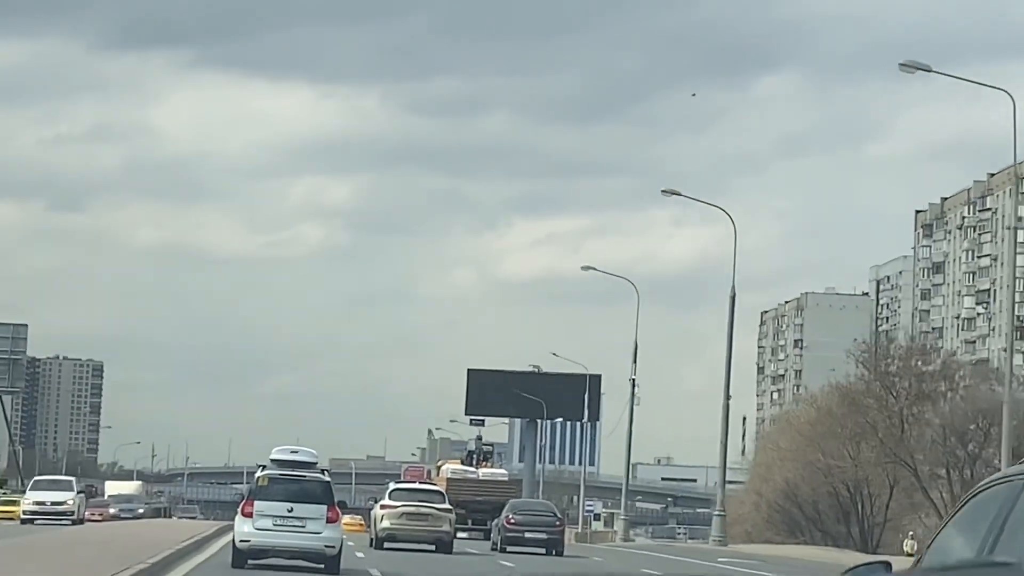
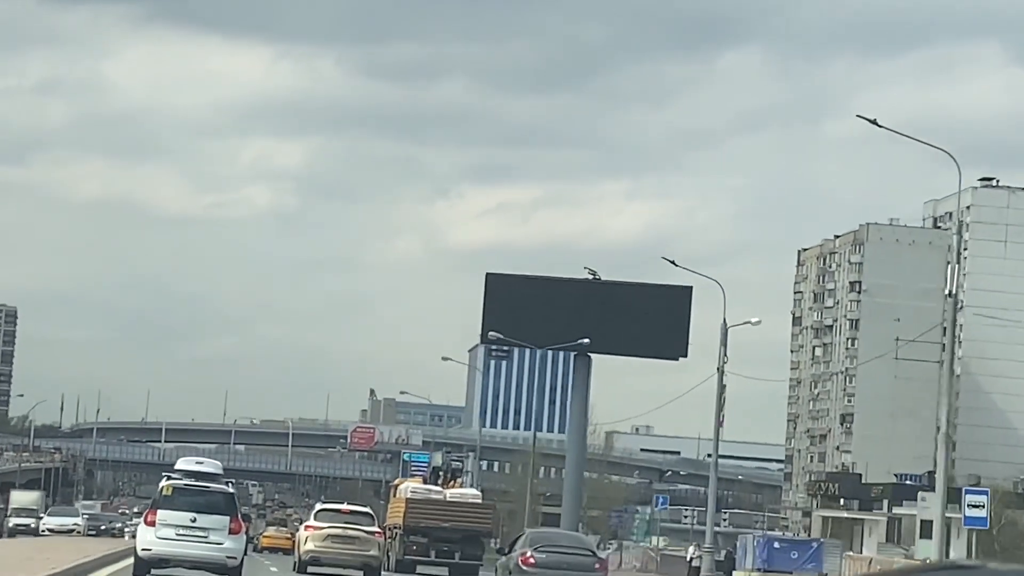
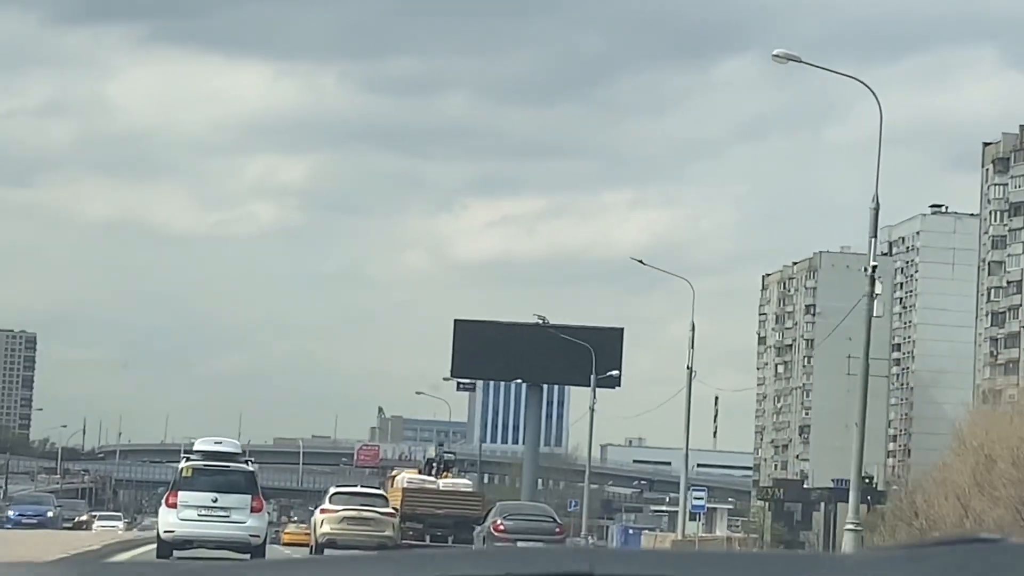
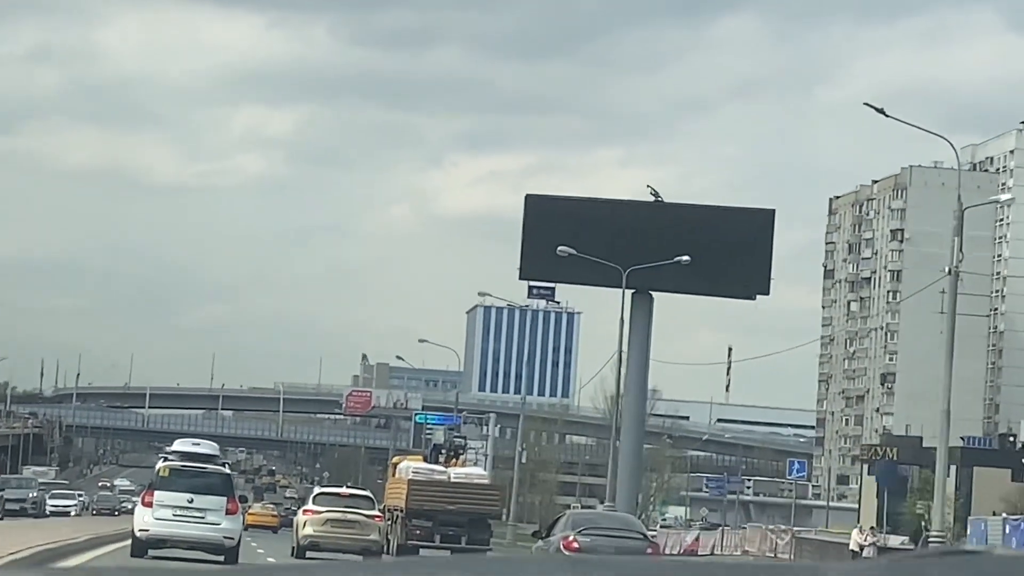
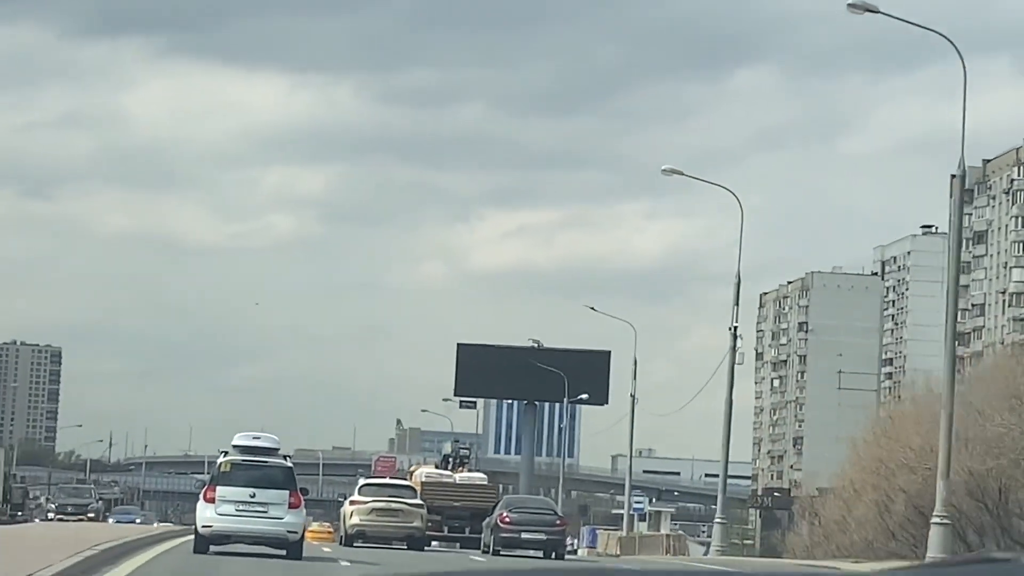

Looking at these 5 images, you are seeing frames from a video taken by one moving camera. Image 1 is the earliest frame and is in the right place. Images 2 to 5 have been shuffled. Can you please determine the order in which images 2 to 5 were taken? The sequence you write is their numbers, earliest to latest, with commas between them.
5, 3, 2, 4
